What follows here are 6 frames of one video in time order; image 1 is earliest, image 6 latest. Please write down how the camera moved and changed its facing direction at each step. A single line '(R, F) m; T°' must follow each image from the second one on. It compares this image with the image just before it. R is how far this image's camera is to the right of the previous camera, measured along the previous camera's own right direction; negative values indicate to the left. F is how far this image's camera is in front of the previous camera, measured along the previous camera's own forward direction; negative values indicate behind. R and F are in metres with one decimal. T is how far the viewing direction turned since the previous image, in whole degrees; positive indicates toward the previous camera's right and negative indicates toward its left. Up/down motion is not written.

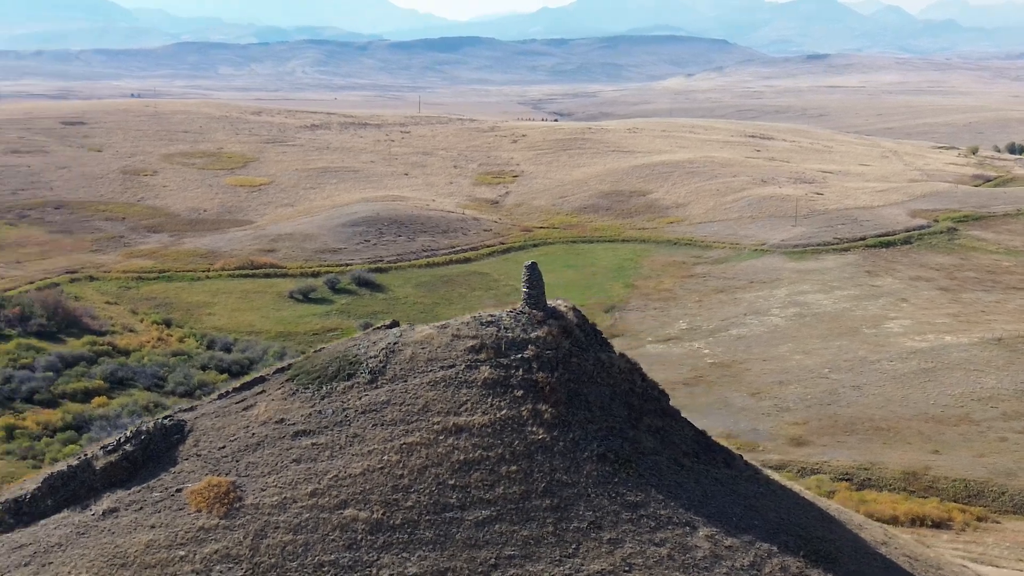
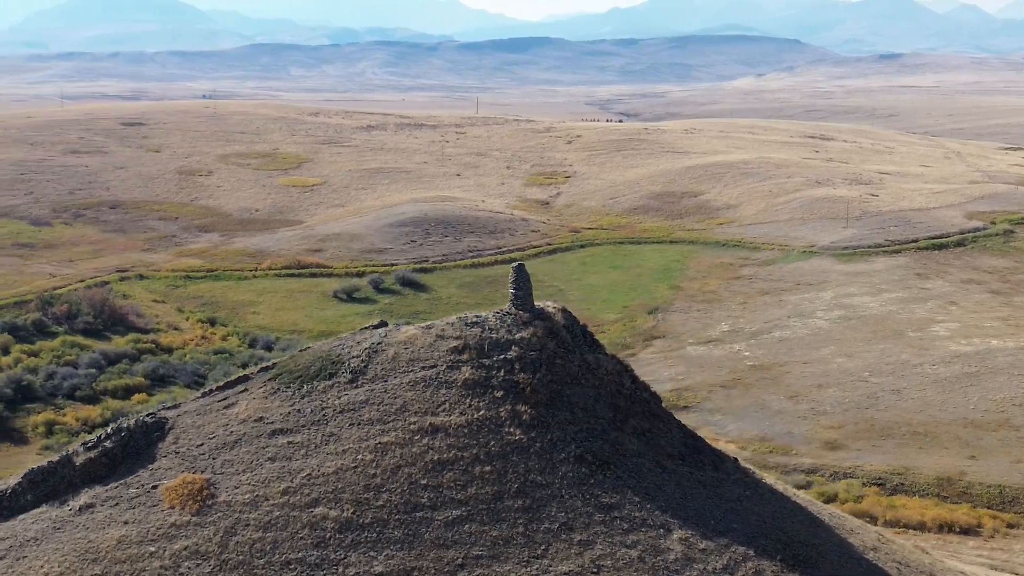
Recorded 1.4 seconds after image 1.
(+0.8, 0.0) m; -2°
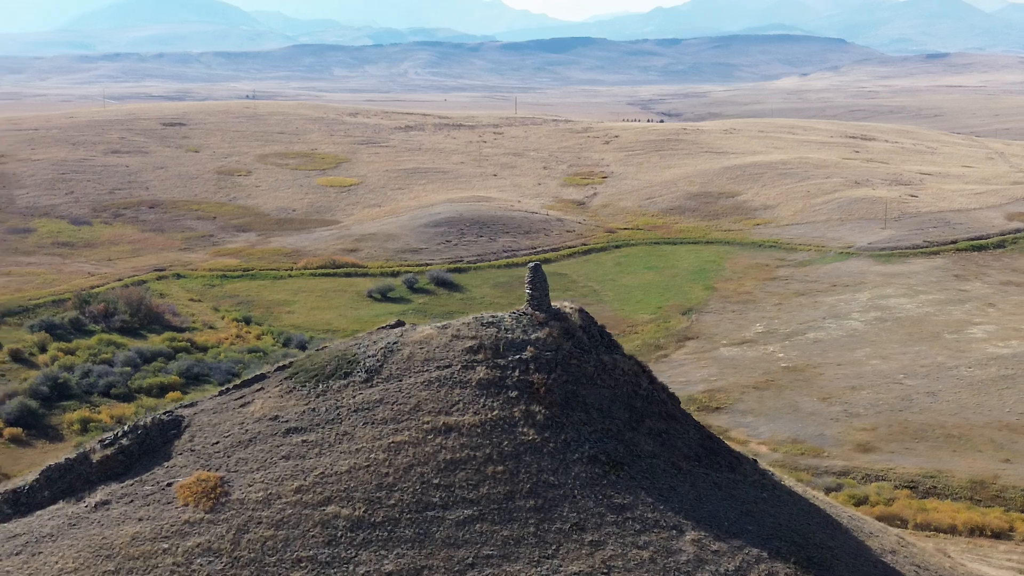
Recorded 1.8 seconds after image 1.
(+0.2, 0.0) m; -2°
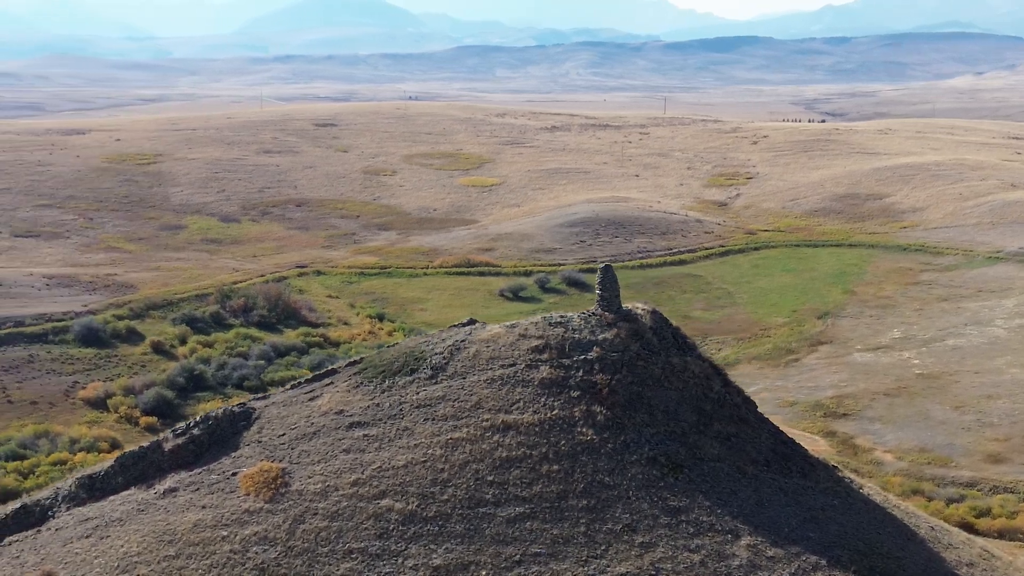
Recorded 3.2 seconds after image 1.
(+0.9, 0.0) m; -6°
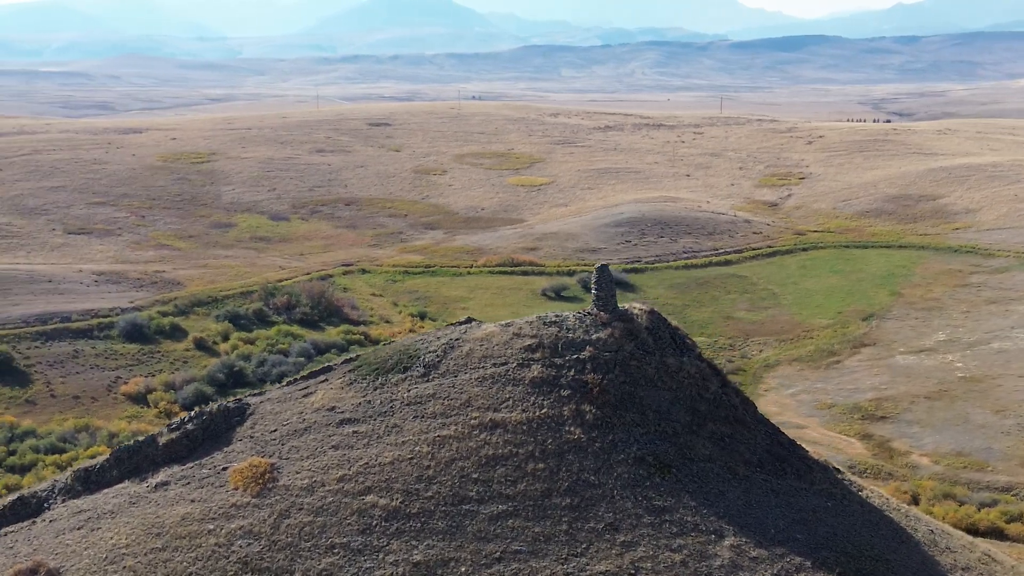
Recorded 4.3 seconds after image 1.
(+0.7, -0.1) m; -2°
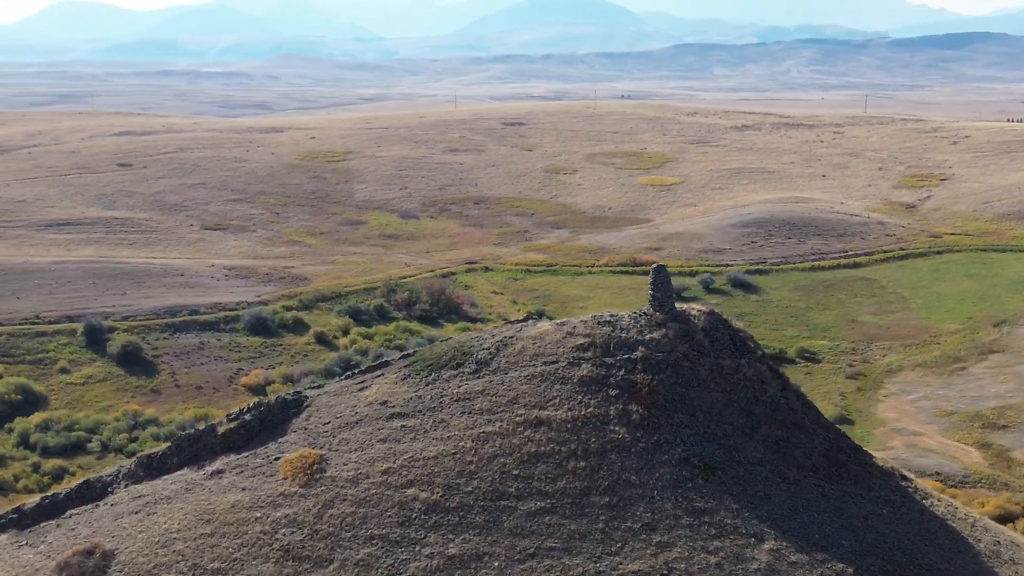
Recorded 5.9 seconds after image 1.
(+0.9, -0.1) m; -6°
